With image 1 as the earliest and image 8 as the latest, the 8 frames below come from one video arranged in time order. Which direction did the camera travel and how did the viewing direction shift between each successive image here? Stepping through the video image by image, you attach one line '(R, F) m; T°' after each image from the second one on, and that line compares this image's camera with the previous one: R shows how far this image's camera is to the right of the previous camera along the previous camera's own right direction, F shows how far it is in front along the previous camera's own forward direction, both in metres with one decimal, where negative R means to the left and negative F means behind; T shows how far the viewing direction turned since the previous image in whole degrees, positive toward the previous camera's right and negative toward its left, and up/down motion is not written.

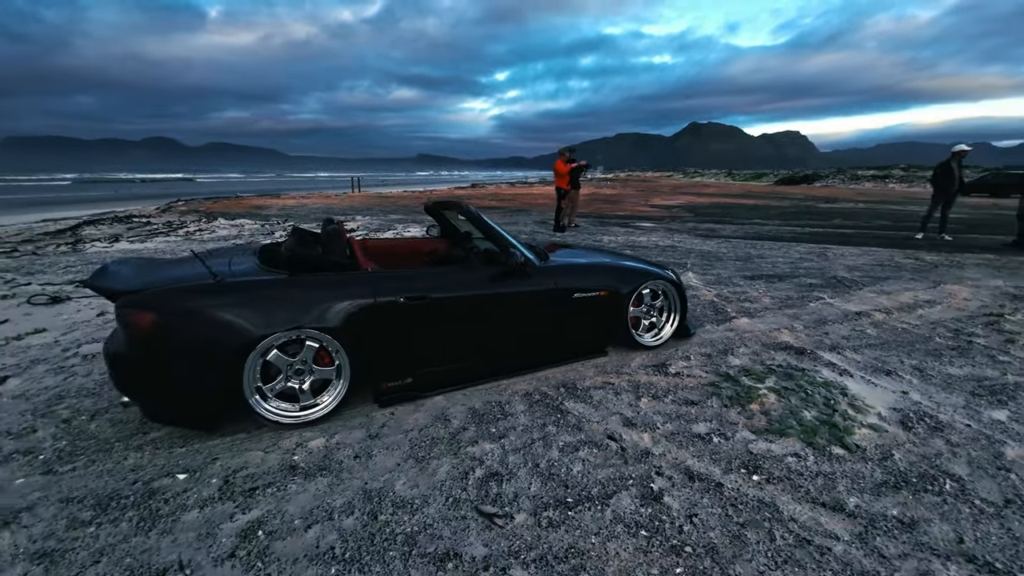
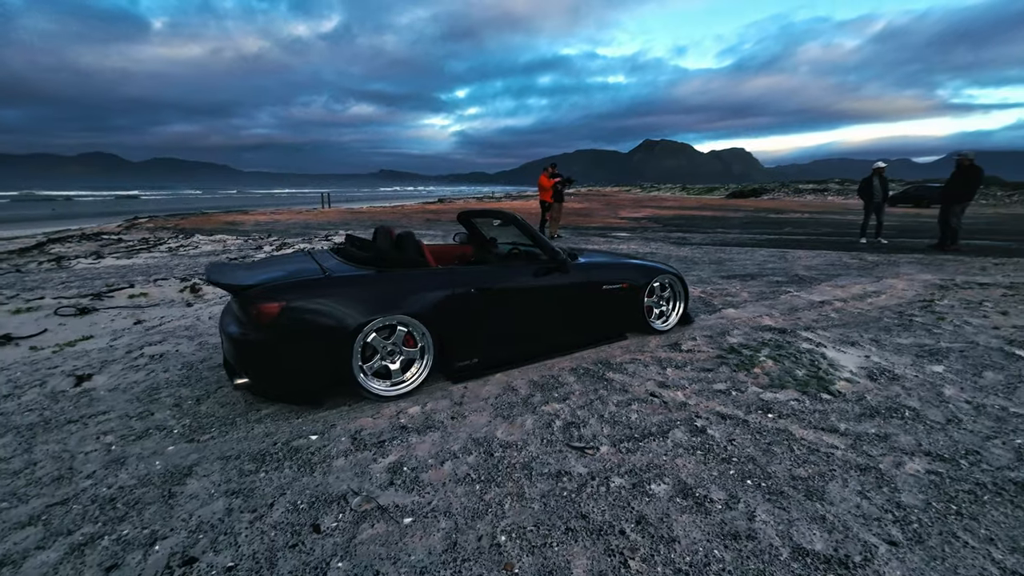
(-0.8, -0.6) m; +5°
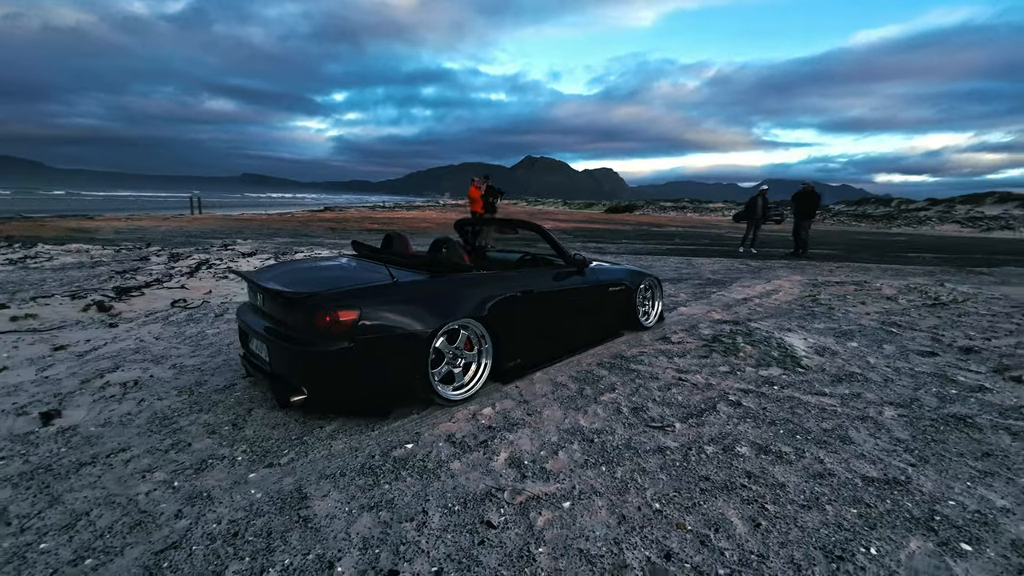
(-1.4, 0.0) m; +15°
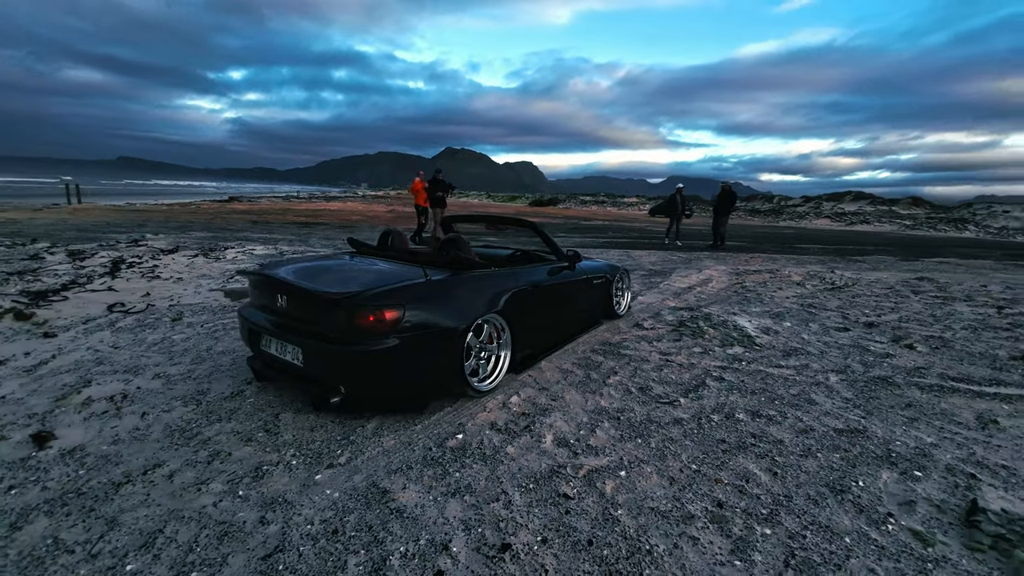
(-0.8, -0.1) m; +10°
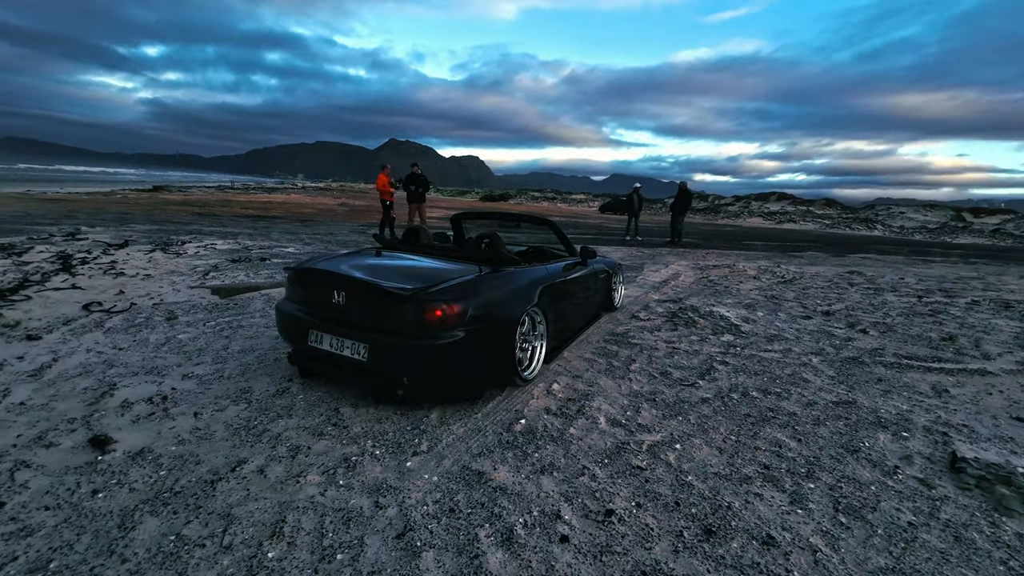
(-0.8, -0.2) m; +7°
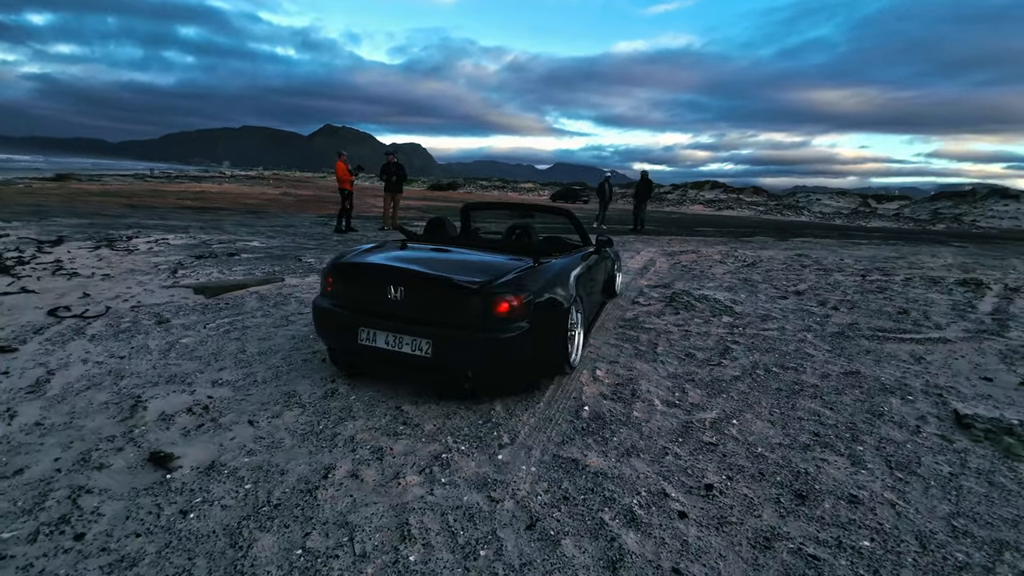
(-0.8, 0.0) m; +7°
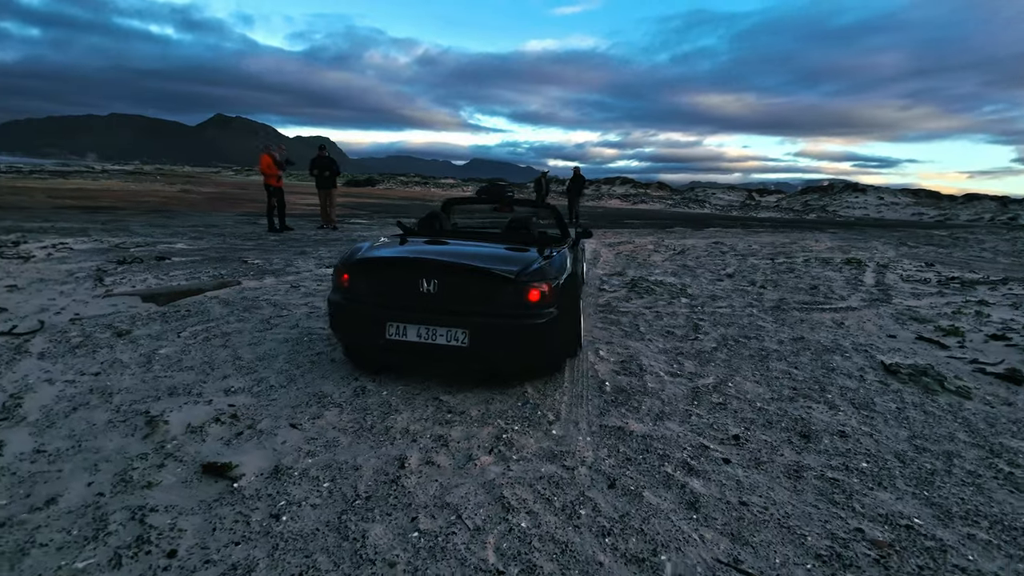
(-0.8, -0.1) m; +10°
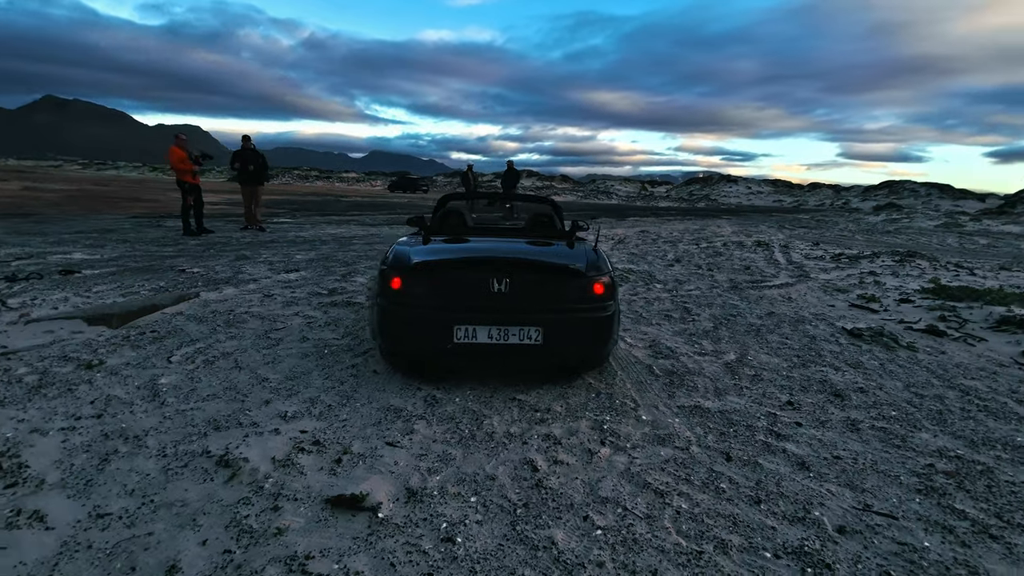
(-1.2, +0.1) m; +12°
